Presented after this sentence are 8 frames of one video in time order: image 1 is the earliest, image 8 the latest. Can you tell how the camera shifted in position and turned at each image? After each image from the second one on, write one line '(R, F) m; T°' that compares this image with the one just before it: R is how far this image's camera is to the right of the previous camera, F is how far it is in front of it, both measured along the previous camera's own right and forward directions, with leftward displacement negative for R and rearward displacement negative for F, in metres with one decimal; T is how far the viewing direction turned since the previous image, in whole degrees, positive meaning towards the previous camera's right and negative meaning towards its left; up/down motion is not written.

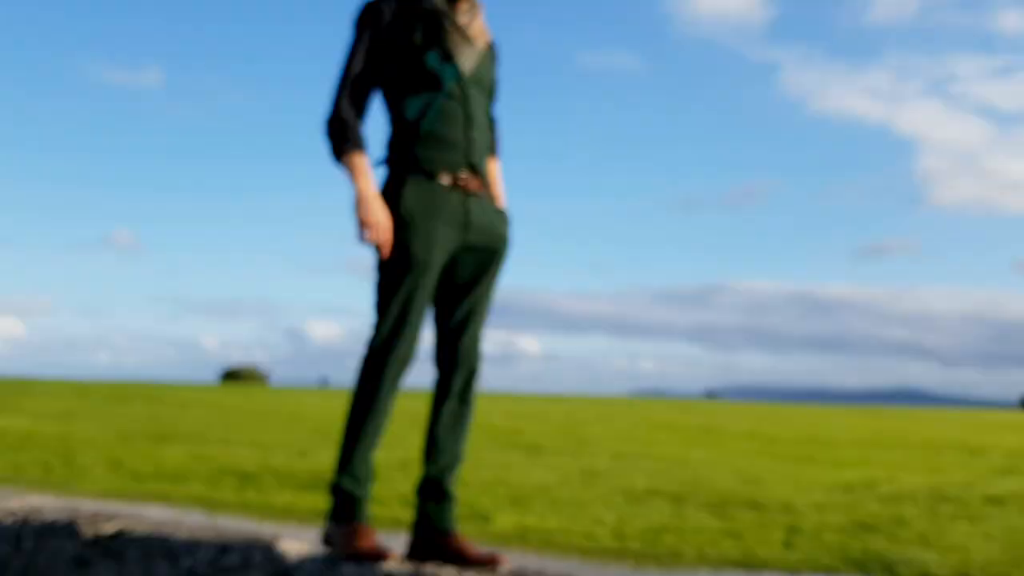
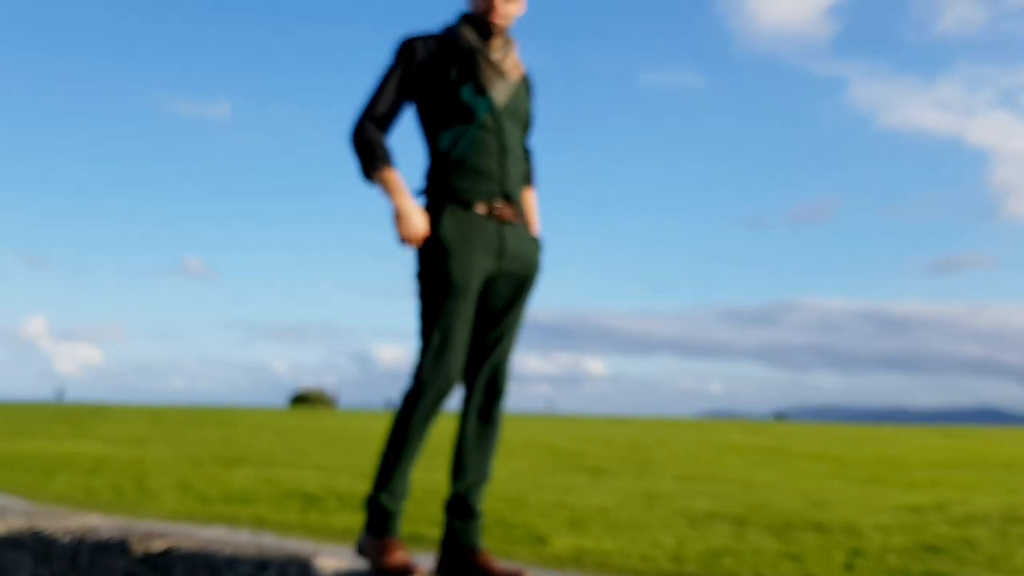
(+0.1, -0.1) m; -4°
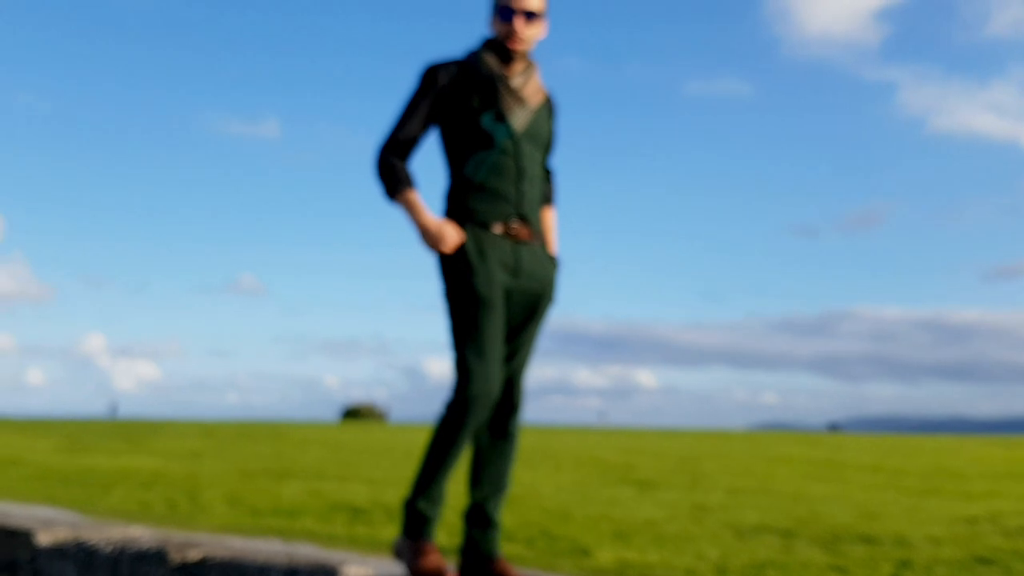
(+0.1, -0.1) m; -3°
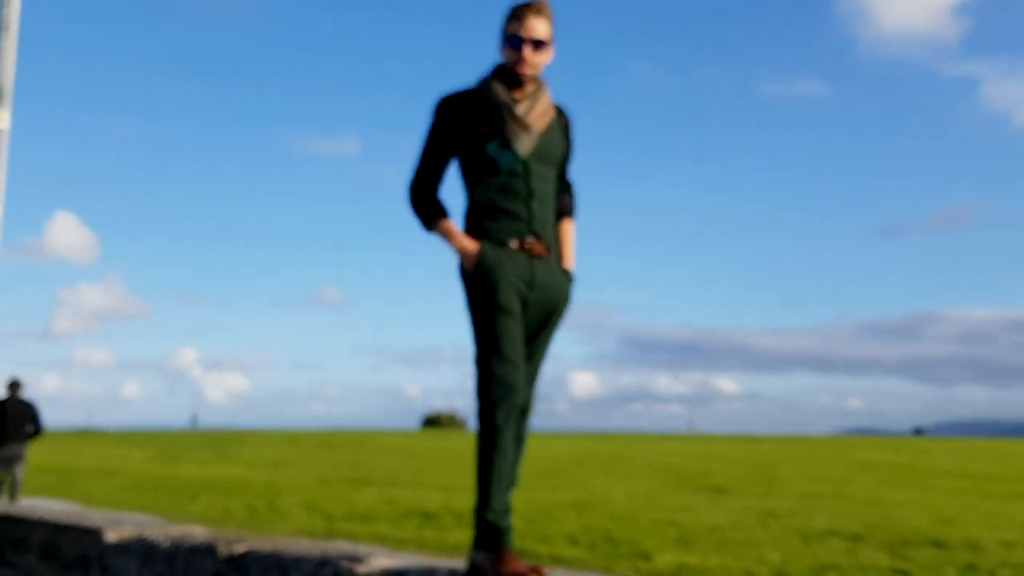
(+0.2, -0.2) m; -5°
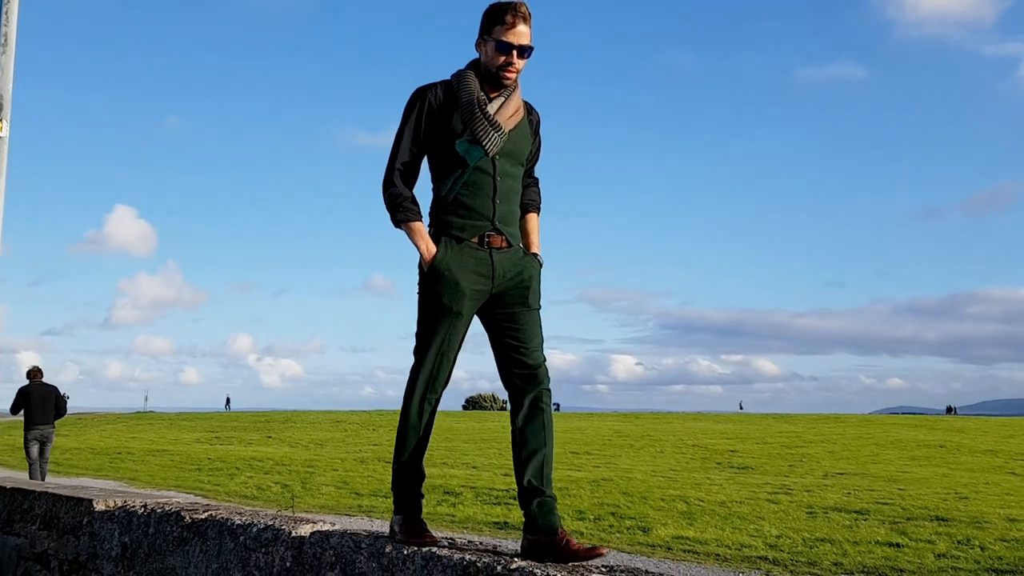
(+0.5, -0.4) m; -3°
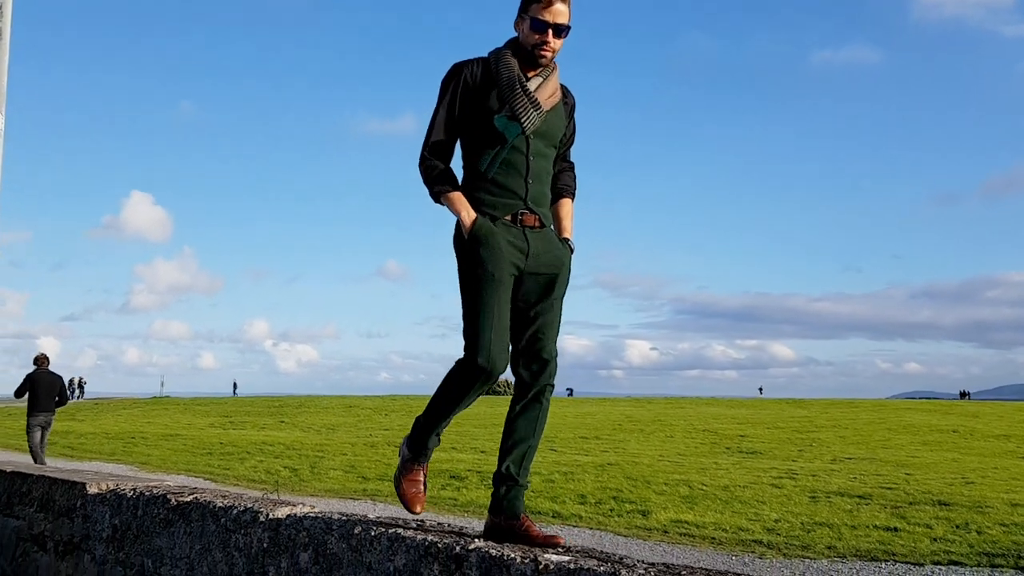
(+0.2, -0.1) m; -1°
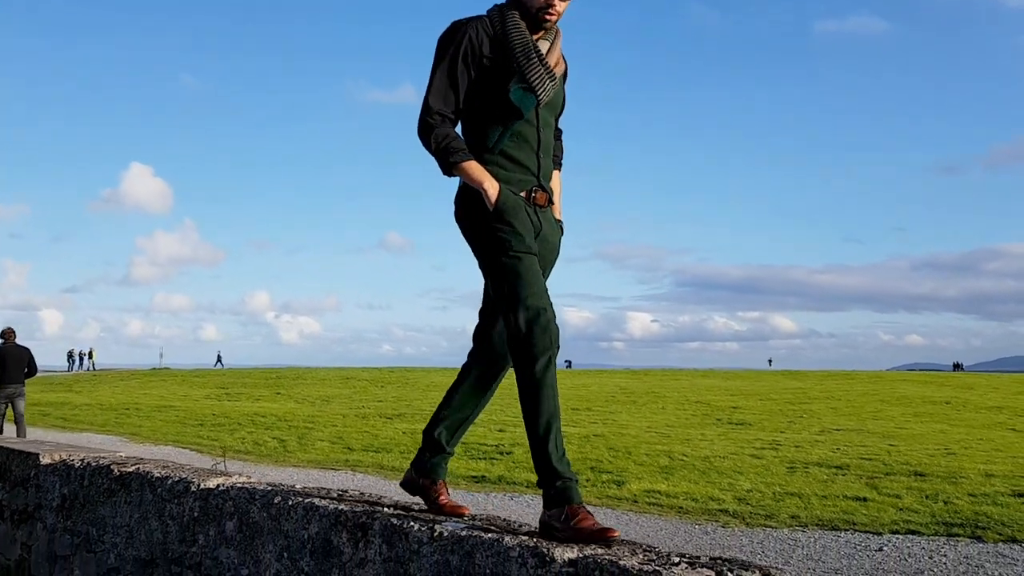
(+0.3, -0.1) m; -1°
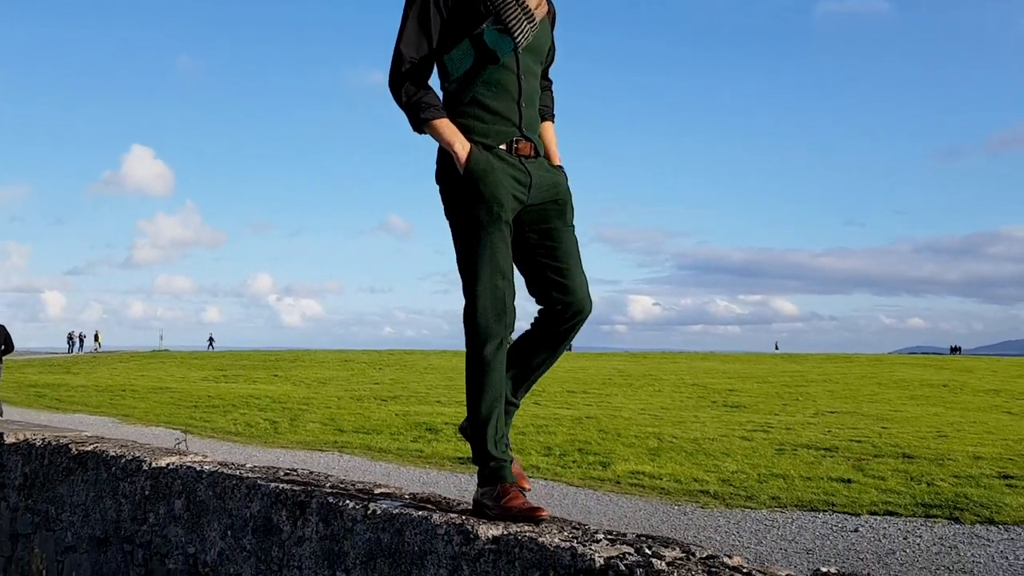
(+0.2, 0.0) m; 0°
